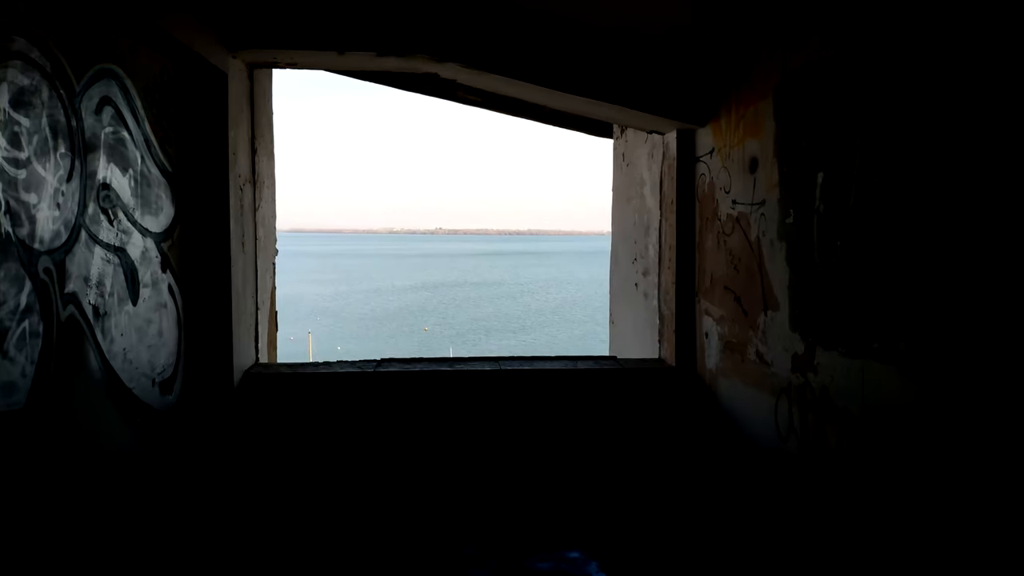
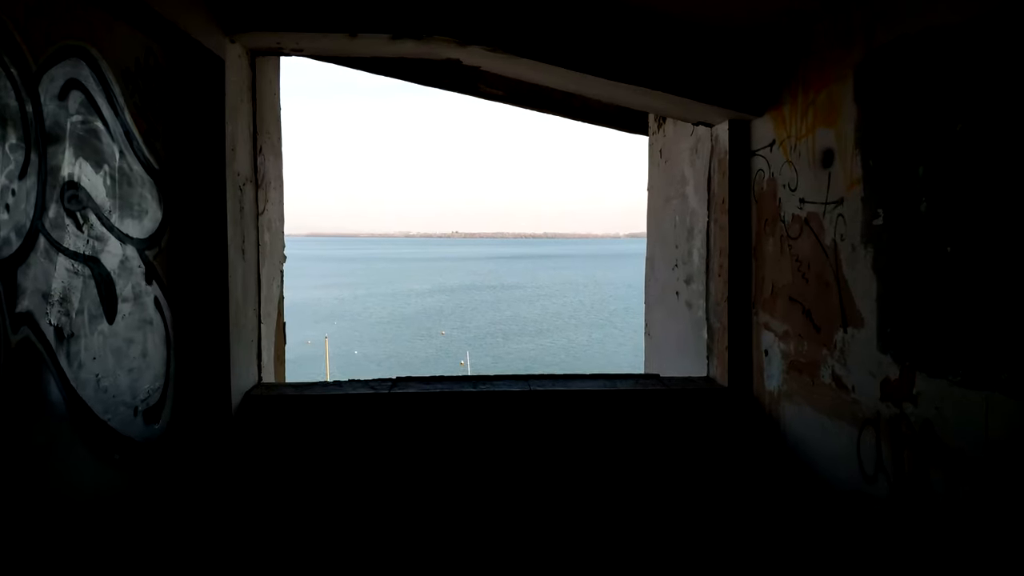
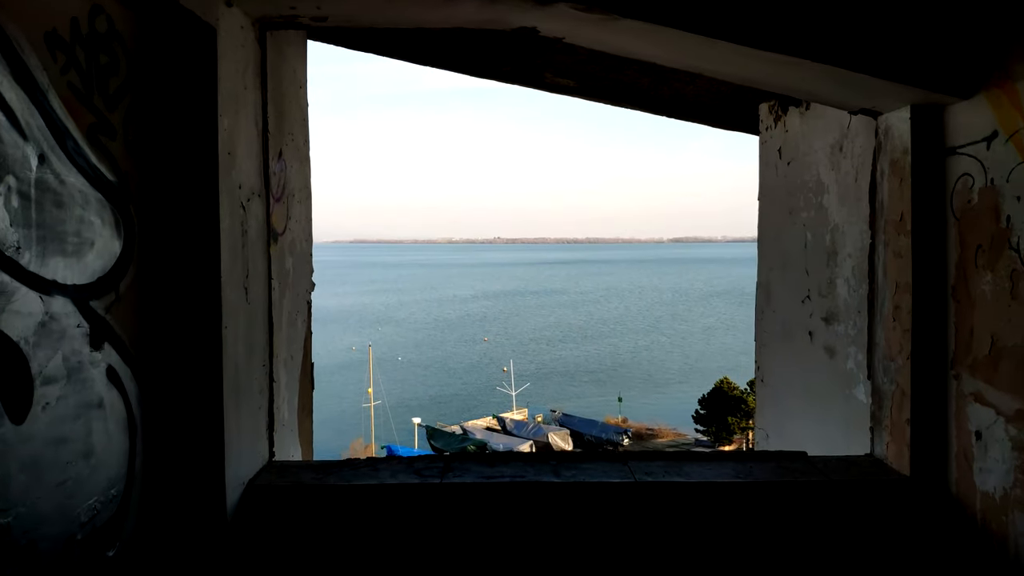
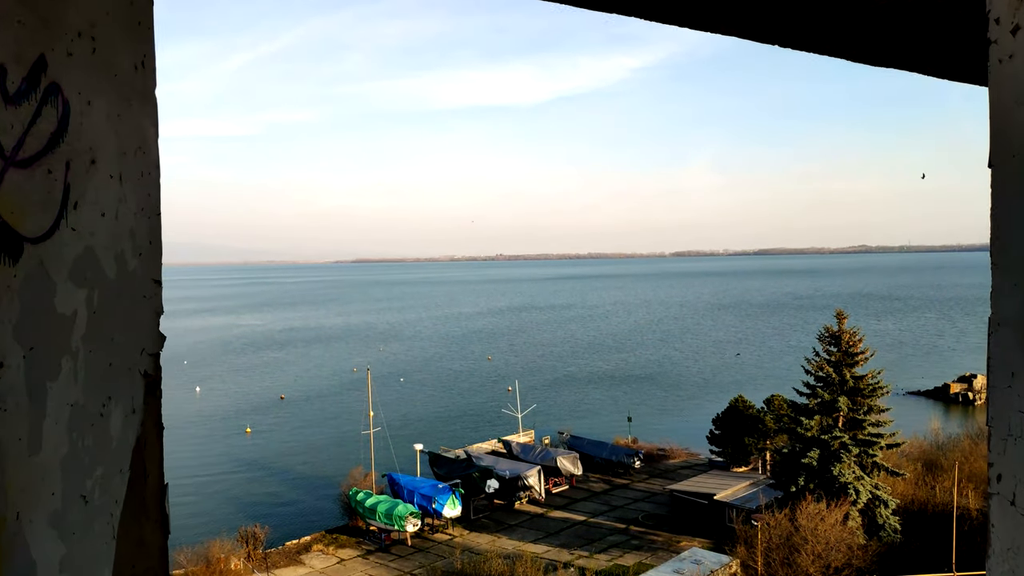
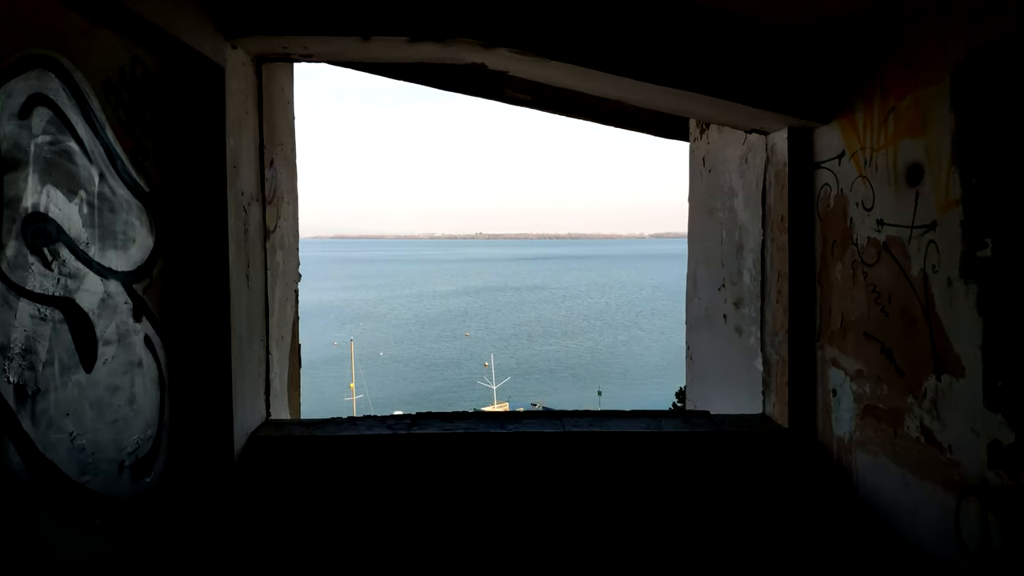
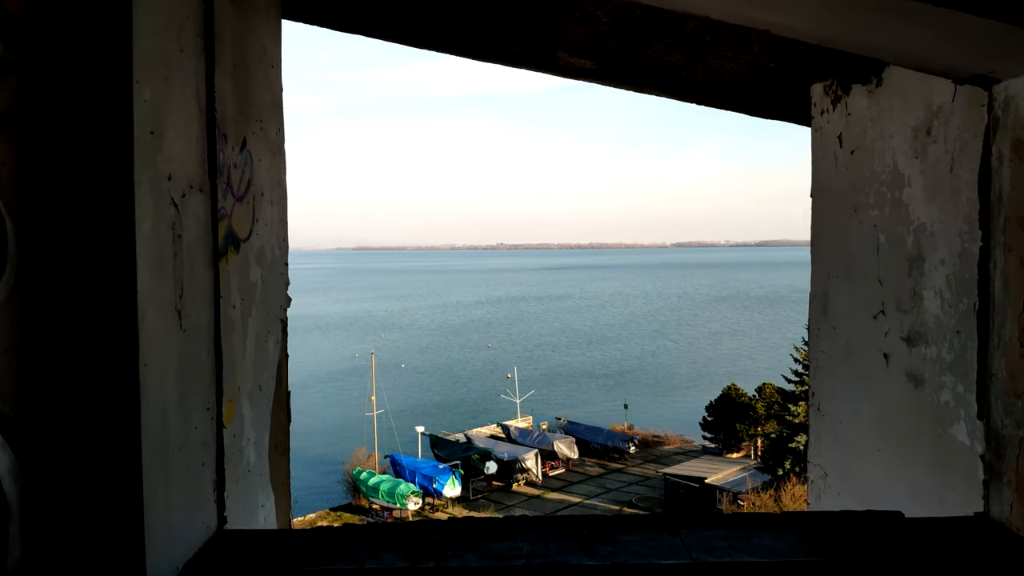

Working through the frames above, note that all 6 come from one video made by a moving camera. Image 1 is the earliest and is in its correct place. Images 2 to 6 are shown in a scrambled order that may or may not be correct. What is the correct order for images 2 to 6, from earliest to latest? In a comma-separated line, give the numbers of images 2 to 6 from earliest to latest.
2, 5, 3, 6, 4
